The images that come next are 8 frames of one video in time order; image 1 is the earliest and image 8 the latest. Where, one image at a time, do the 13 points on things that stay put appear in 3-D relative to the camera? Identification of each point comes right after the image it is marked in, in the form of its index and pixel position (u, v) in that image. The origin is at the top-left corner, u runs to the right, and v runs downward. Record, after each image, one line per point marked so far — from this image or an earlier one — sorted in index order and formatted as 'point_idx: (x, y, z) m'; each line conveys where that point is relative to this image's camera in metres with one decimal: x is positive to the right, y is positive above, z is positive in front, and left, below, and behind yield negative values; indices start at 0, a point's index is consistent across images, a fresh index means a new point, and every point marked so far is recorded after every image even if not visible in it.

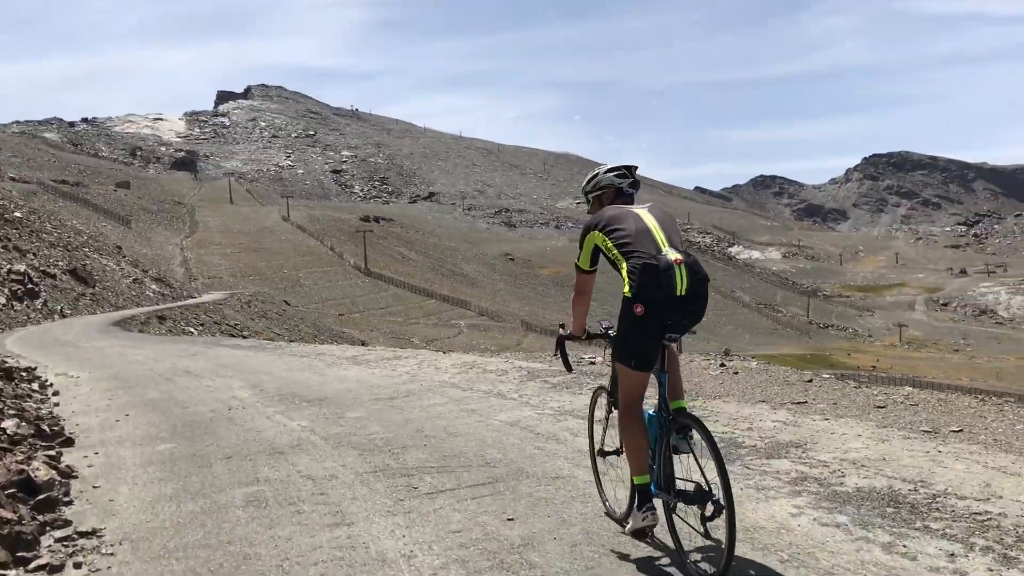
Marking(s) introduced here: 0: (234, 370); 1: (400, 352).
0: (-4.0, -1.2, +14.3) m
1: (-1.7, -1.0, +14.8) m
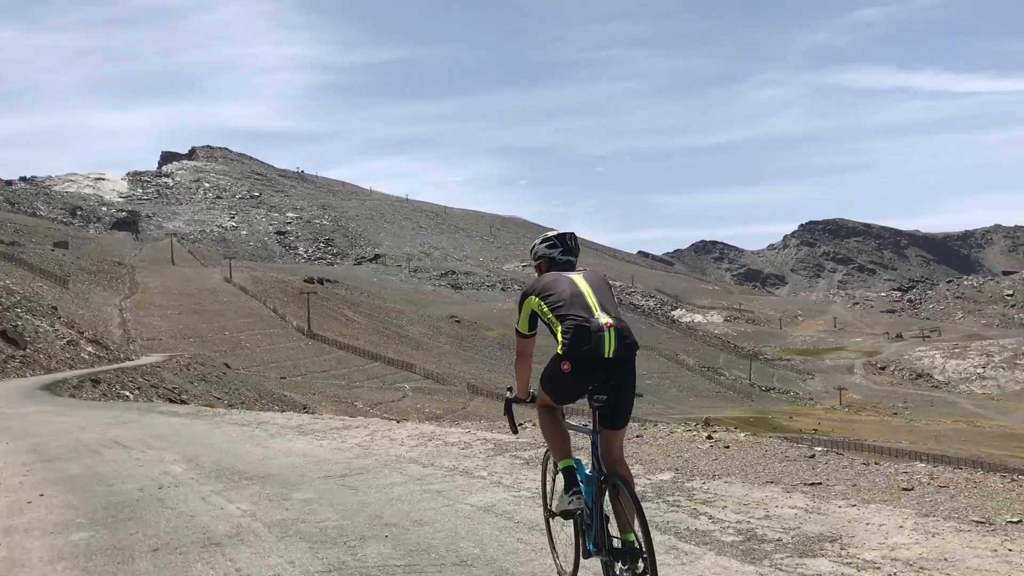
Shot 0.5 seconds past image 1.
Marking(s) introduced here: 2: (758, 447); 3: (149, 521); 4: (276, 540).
0: (-4.6, -2.0, +13.1) m
1: (-2.2, -1.9, +13.8) m
2: (+2.0, -1.3, +8.0) m
3: (-2.7, -1.7, +7.4) m
4: (-1.5, -1.6, +6.3) m
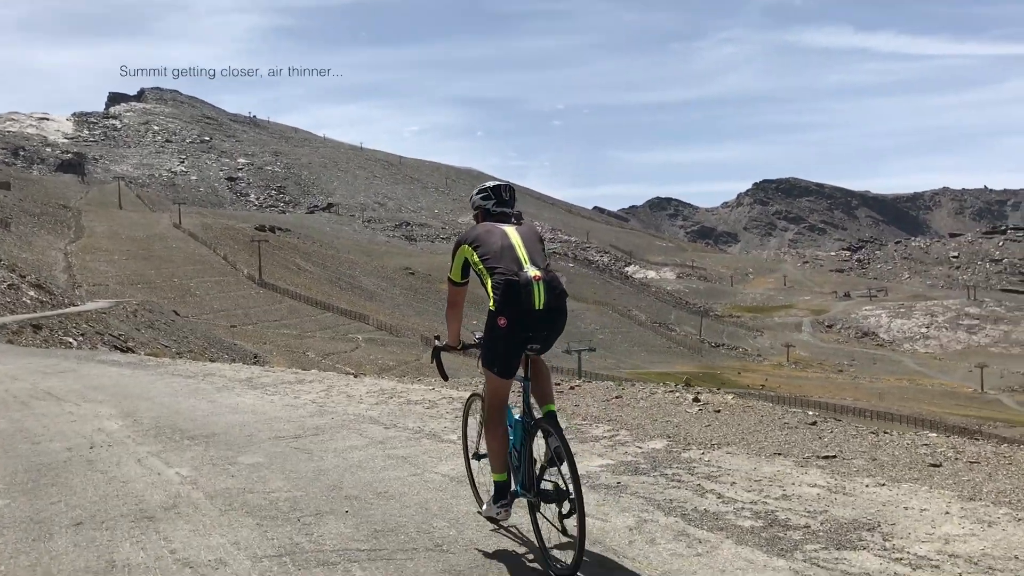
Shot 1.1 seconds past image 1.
0: (-5.0, -1.3, +12.2) m
1: (-2.7, -1.1, +12.9) m
2: (+1.8, -0.9, +7.4) m
3: (-2.9, -1.3, +6.5) m
4: (-1.6, -1.3, +5.5) m
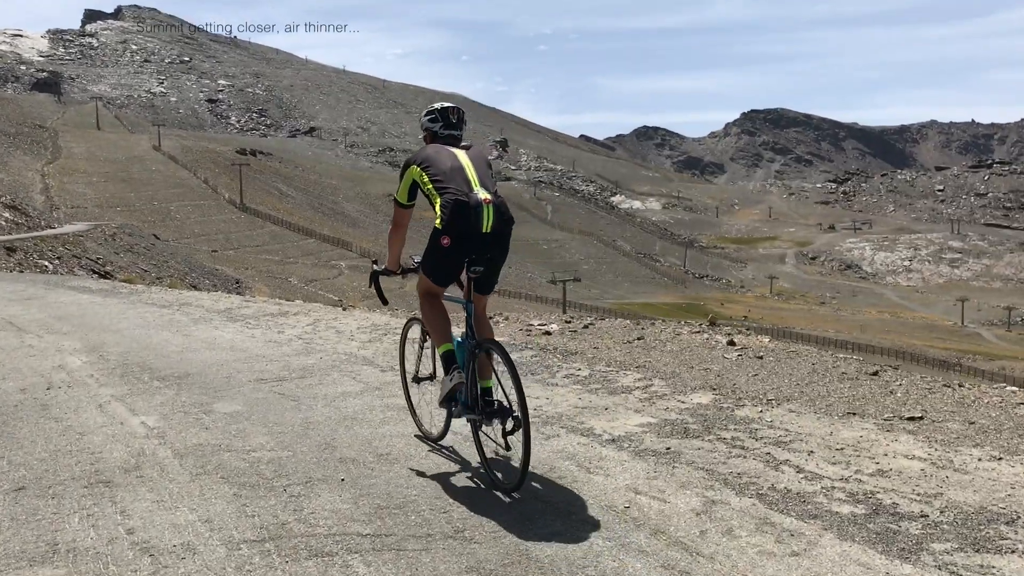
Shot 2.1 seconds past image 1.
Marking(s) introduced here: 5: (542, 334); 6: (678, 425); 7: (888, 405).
0: (-5.0, -0.4, +11.2) m
1: (-2.7, -0.2, +12.0) m
2: (+1.9, -0.5, +6.5) m
3: (-2.8, -0.9, +5.6) m
4: (-1.5, -0.9, +4.6) m
5: (+0.2, -0.4, +8.4) m
6: (+0.8, -0.7, +4.9) m
7: (+2.0, -0.6, +5.1) m
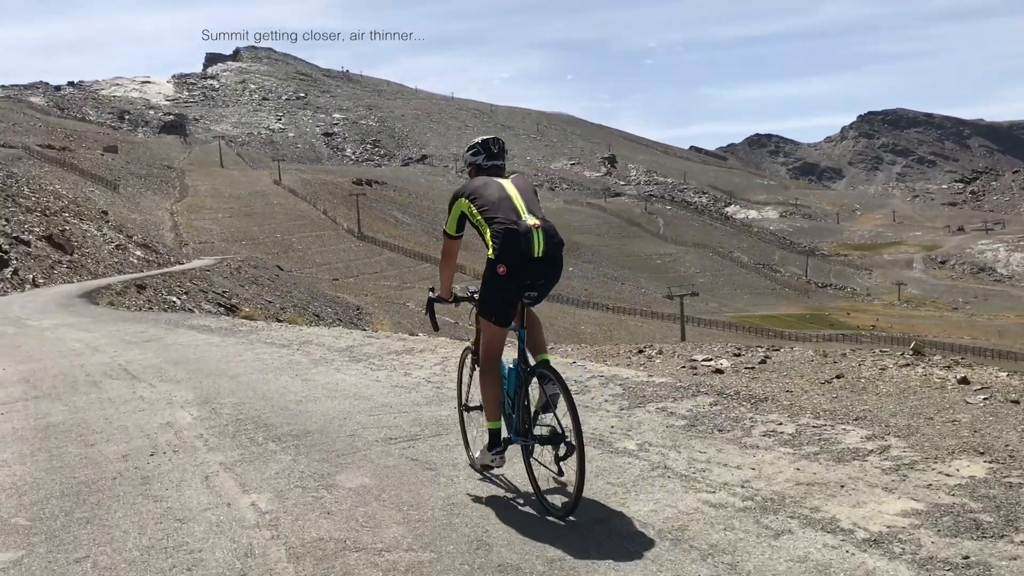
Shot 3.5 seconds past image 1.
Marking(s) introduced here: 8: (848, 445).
0: (-3.4, -0.9, +10.5) m
1: (-1.1, -0.6, +11.0) m
2: (+2.9, -0.6, +5.1) m
3: (-1.9, -1.2, +4.7) m
4: (-0.7, -1.1, +3.5) m
5: (+1.4, -0.6, +7.1) m
6: (+1.6, -0.8, +3.5) m
7: (+2.8, -0.7, +3.6) m
8: (+1.6, -0.7, +4.6) m
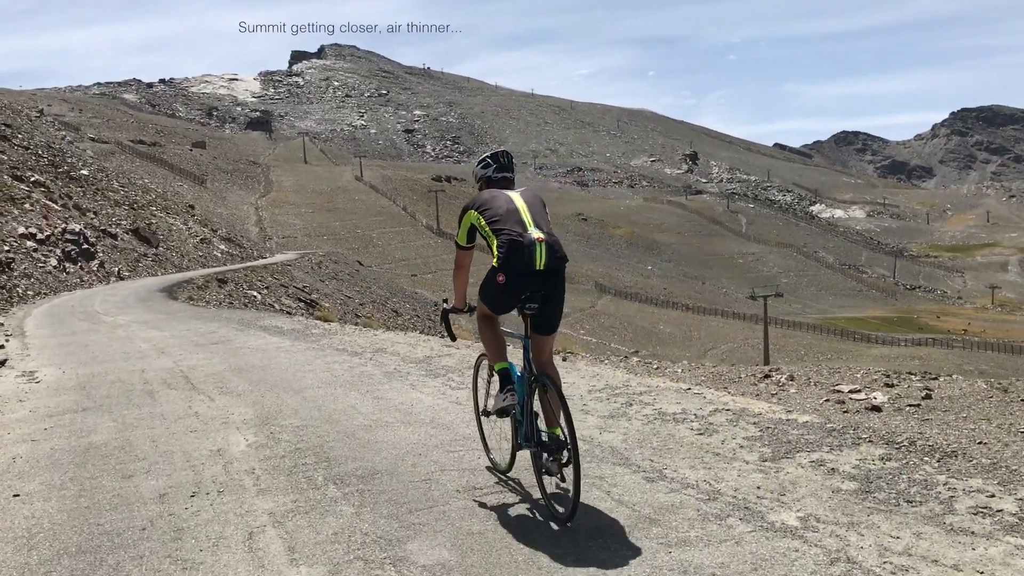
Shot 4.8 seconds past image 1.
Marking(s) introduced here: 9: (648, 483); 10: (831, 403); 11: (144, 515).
0: (-2.5, -0.9, +9.6) m
1: (-0.2, -0.7, +9.9) m
2: (+3.3, -0.7, +3.7) m
3: (-1.4, -1.2, +3.6) m
4: (-0.4, -1.2, +2.4) m
5: (+2.0, -0.7, +5.8) m
6: (+1.9, -0.9, +2.2) m
7: (+3.1, -0.8, +2.2) m
8: (+2.0, -0.8, +3.3) m
9: (+0.7, -0.9, +4.7) m
10: (+1.9, -0.7, +6.0) m
11: (-1.9, -1.2, +5.2) m
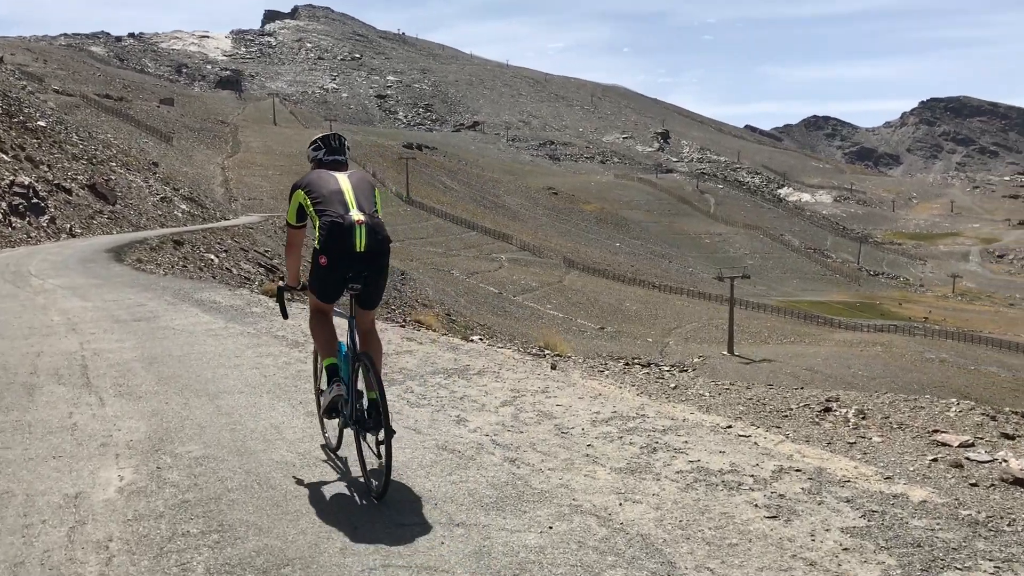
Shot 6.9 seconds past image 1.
0: (-2.7, -0.7, +7.7) m
1: (-0.4, -0.5, +8.1) m
2: (+3.3, -0.9, +2.0) m
3: (-1.5, -1.2, +1.8) m
4: (-0.4, -1.3, +0.6) m
5: (+1.9, -0.8, +4.0) m
6: (+2.0, -1.1, +0.5) m
7: (+3.1, -1.0, +0.5) m
8: (+2.0, -1.0, +1.5) m
9: (+0.6, -1.0, +2.9) m
10: (+1.9, -0.8, +4.2) m
11: (-2.0, -1.1, +3.3) m
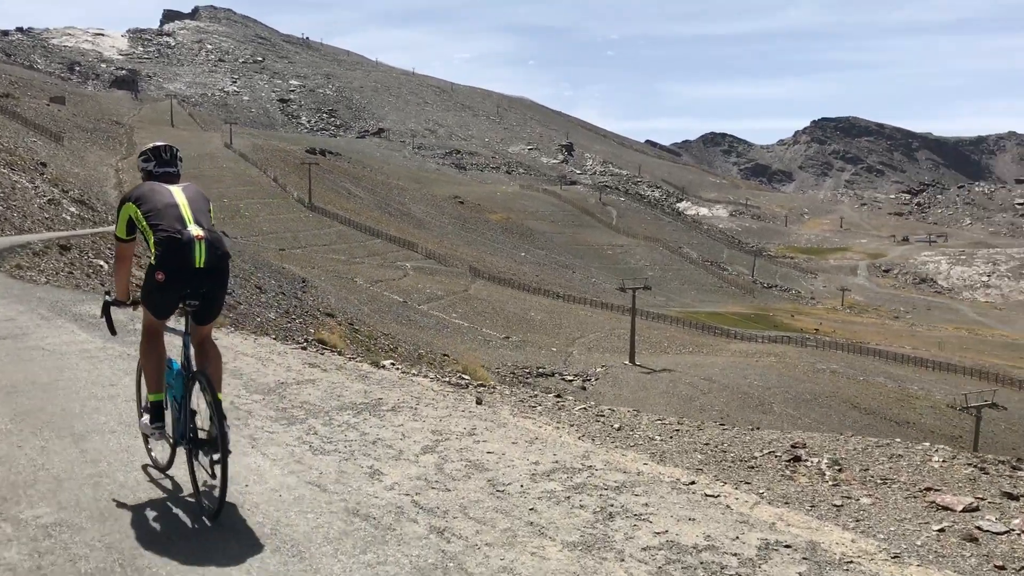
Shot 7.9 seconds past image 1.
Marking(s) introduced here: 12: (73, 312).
0: (-3.3, -0.8, +6.6) m
1: (-1.0, -0.7, +7.2) m
2: (+3.3, -1.0, +1.4) m
3: (-1.4, -1.3, +0.8) m
4: (-0.2, -1.4, -0.2) m
5: (+1.7, -0.9, +3.4) m
6: (+2.1, -1.2, -0.1) m
7: (+3.3, -1.2, 0.0) m
8: (+2.0, -1.1, +0.9) m
9: (+0.5, -1.1, +2.2) m
10: (+1.6, -0.9, +3.5) m
11: (-2.1, -1.2, +2.3) m
12: (-5.6, -0.3, +12.6) m
